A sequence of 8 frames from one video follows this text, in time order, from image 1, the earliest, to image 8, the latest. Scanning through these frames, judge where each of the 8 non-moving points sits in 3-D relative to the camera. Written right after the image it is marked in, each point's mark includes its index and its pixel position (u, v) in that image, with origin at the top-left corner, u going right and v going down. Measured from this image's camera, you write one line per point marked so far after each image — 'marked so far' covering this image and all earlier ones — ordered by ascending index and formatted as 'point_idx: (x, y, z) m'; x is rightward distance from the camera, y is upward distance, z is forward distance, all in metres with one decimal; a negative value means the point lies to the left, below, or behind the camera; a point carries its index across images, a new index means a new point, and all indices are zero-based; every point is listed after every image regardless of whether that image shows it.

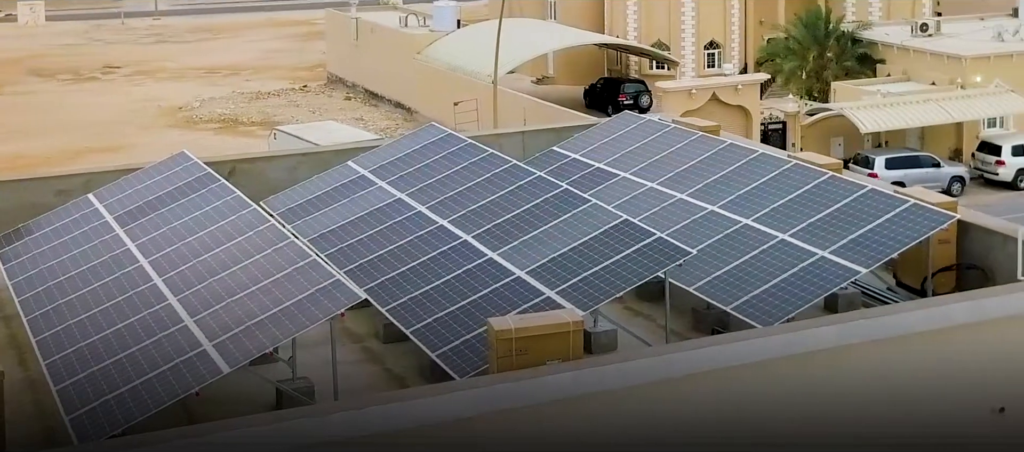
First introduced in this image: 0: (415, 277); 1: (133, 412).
0: (-0.8, -0.4, +15.7) m
1: (-2.8, -1.4, +13.9) m
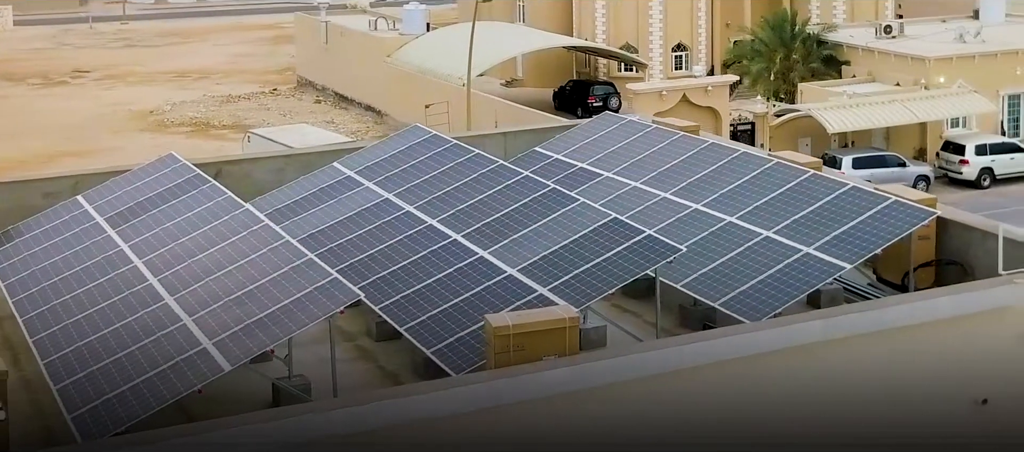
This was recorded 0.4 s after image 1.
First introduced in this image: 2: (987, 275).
0: (-0.9, -0.4, +16.0) m
1: (-2.8, -1.4, +14.1) m
2: (+3.8, -0.4, +15.3) m
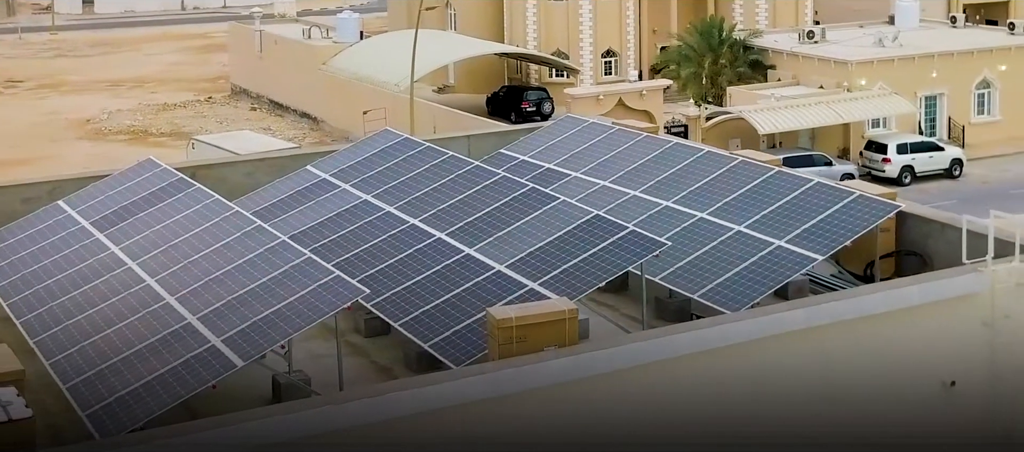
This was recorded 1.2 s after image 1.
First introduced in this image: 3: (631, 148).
0: (-1.0, -0.4, +16.7) m
1: (-2.8, -1.4, +14.7) m
2: (+3.7, -0.3, +16.3) m
3: (+1.2, +0.8, +18.8) m
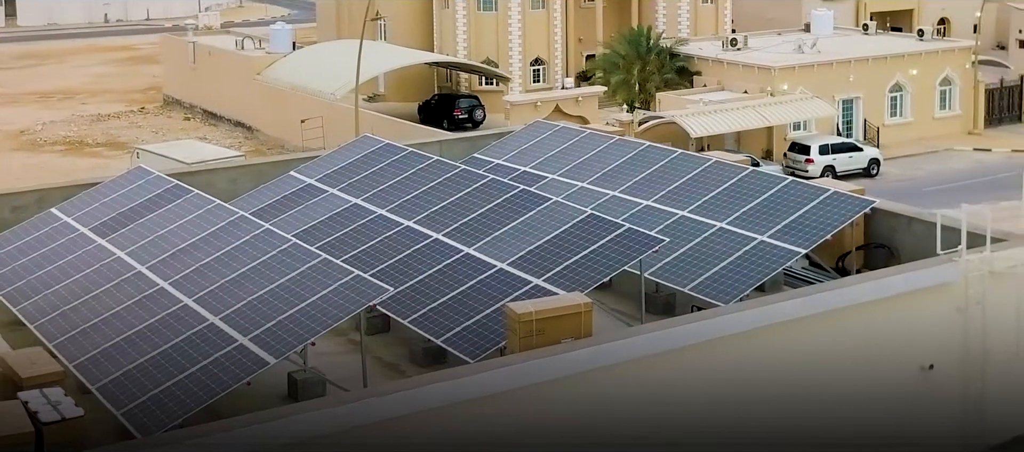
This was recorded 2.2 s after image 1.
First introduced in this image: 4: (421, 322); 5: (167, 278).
0: (-1.0, -0.4, +17.5) m
1: (-2.6, -1.4, +15.4) m
2: (+3.7, -0.3, +17.6) m
3: (+1.0, +0.8, +19.8) m
4: (-0.8, -0.8, +16.7) m
5: (-3.2, -0.5, +17.7) m
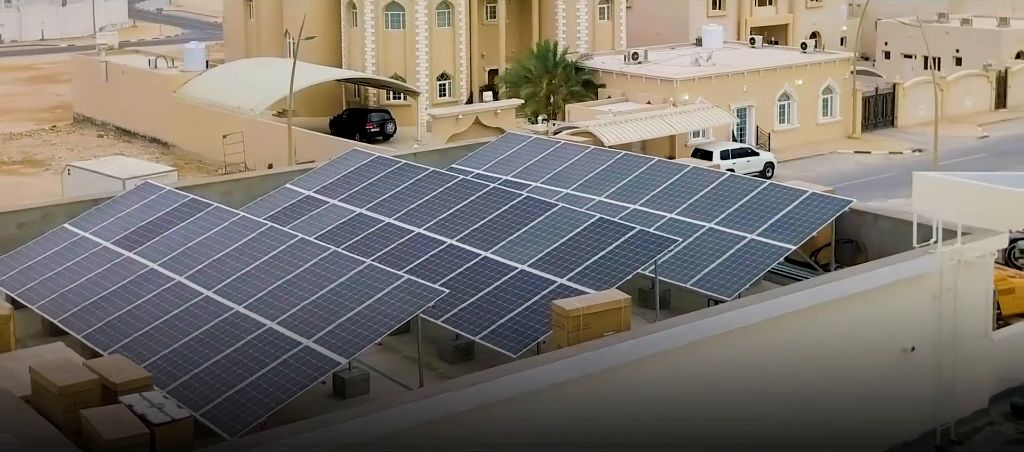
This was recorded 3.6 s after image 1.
0: (-0.8, -0.5, +18.9) m
1: (-2.0, -1.5, +16.6) m
2: (+3.8, -0.2, +19.7) m
3: (+0.8, +0.7, +21.5) m
4: (-0.5, -0.9, +18.2) m
5: (-3.0, -0.6, +18.8) m
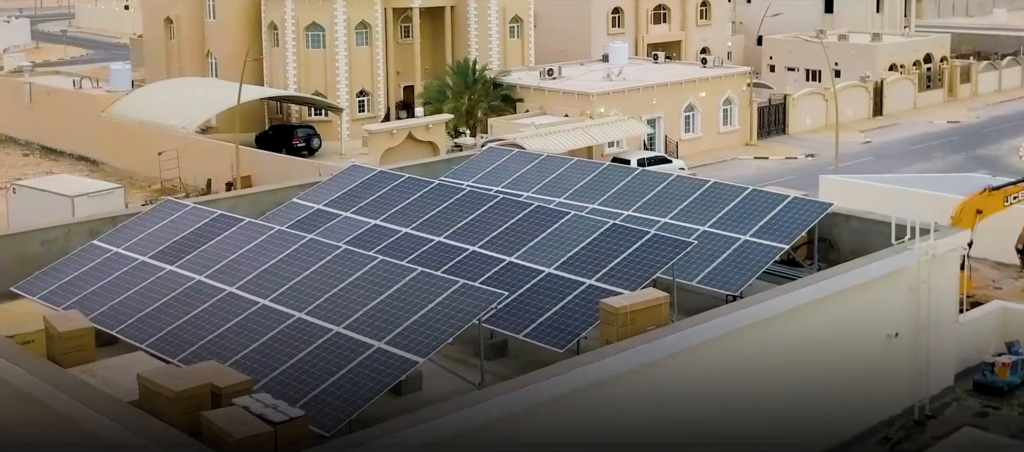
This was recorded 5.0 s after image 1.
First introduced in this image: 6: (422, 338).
0: (-0.5, -0.6, +20.6) m
1: (-1.3, -1.6, +18.0) m
2: (+4.0, -0.2, +22.0) m
3: (+0.7, +0.7, +23.3) m
4: (-0.1, -1.0, +19.9) m
5: (-2.6, -0.7, +20.1) m
6: (-0.9, -1.1, +18.9) m
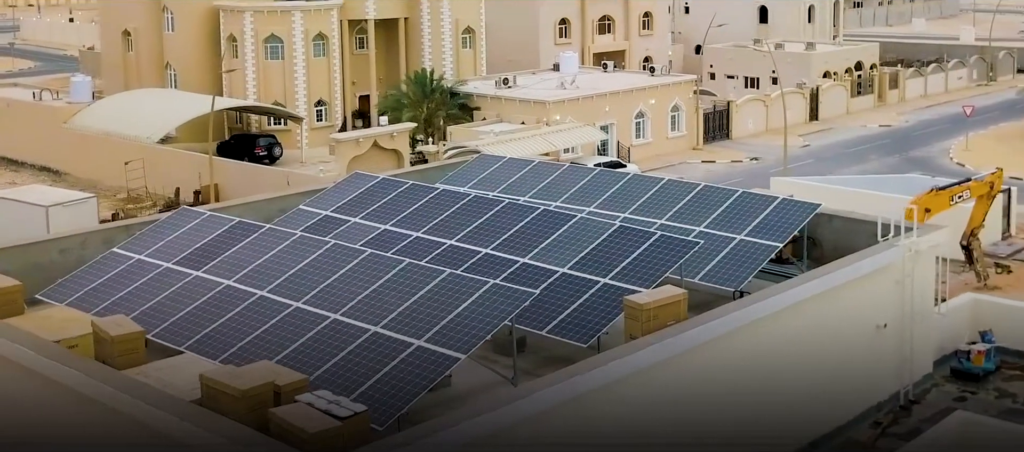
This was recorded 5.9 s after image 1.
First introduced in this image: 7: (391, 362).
0: (-0.3, -0.6, +21.6) m
1: (-0.9, -1.6, +19.0) m
2: (+4.0, -0.2, +23.4) m
3: (+0.6, +0.6, +24.4) m
4: (+0.2, -1.0, +20.9) m
5: (-2.4, -0.8, +20.9) m
6: (-0.5, -1.1, +19.9) m
7: (-1.2, -1.4, +19.6) m
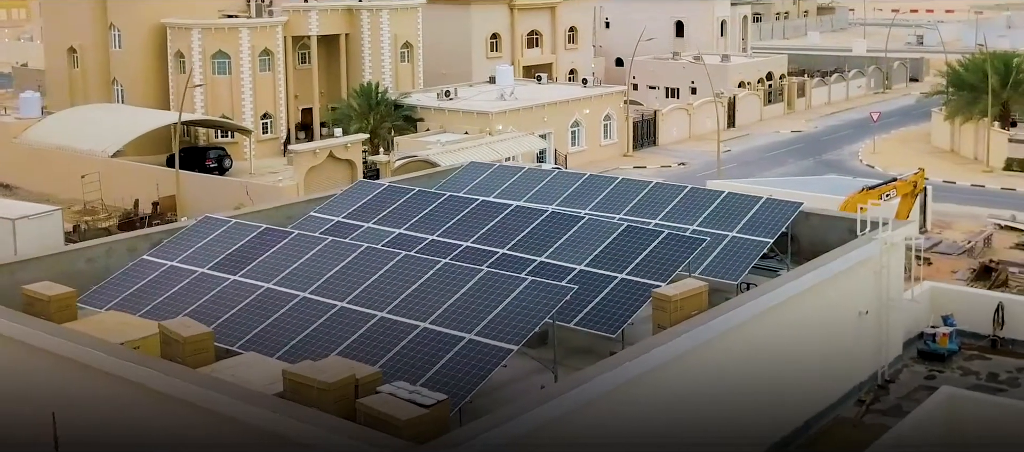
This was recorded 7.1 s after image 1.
0: (-0.1, -0.6, +23.0) m
1: (-0.3, -1.6, +20.4) m
2: (+4.0, -0.1, +25.4) m
3: (+0.5, +0.6, +26.0) m
4: (+0.5, -1.0, +22.4) m
5: (-2.0, -0.9, +22.1) m
6: (0.0, -1.1, +21.3) m
7: (-0.7, -1.4, +20.9) m
